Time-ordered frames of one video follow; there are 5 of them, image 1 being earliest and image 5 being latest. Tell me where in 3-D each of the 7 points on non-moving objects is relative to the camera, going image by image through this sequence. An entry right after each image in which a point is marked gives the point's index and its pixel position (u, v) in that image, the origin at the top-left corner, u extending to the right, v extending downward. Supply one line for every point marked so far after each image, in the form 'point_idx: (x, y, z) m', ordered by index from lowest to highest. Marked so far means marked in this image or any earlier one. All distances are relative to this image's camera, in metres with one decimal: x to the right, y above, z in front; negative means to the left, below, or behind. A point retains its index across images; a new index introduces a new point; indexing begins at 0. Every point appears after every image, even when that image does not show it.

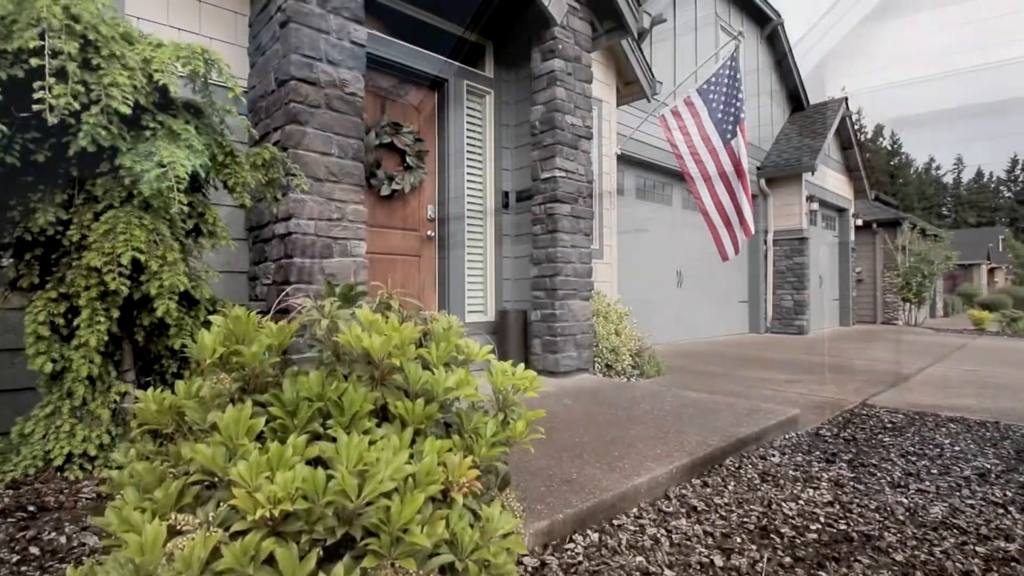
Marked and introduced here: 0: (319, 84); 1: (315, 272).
0: (-1.0, +1.0, +2.7) m
1: (-0.9, +0.1, +2.6) m
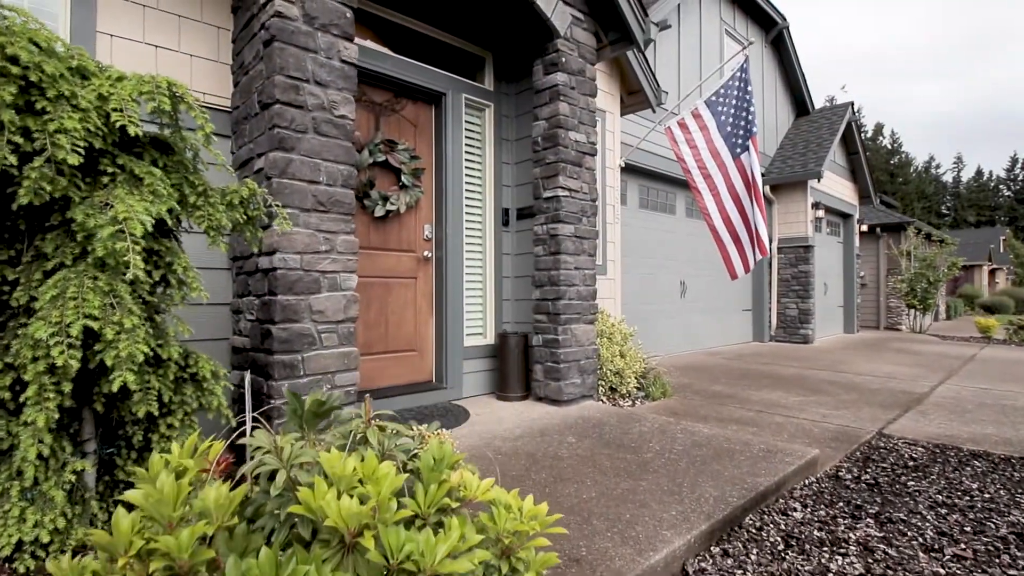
0: (-0.9, +0.8, +2.5) m
1: (-0.9, -0.1, +2.4) m
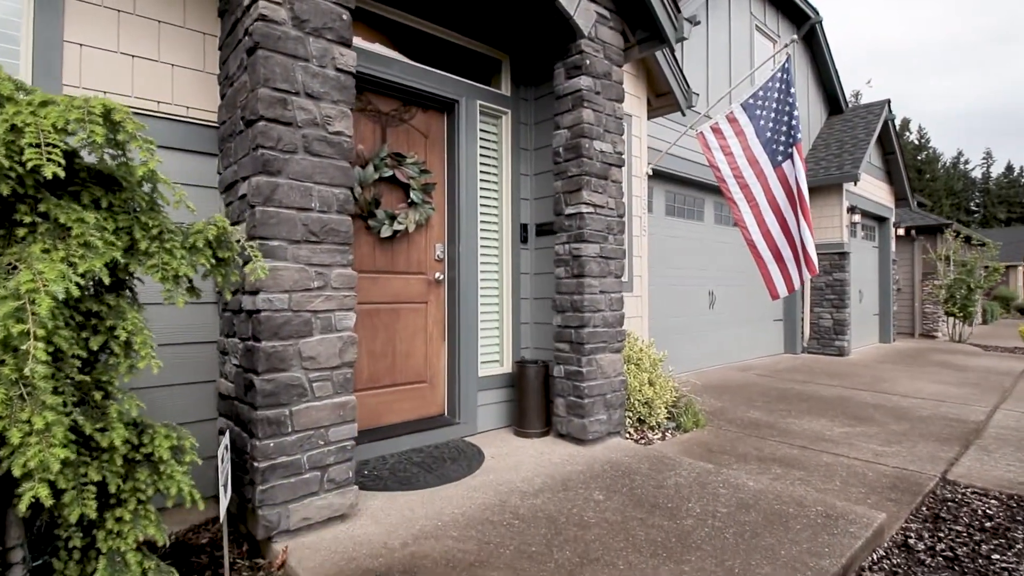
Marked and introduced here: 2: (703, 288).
0: (-0.9, +0.6, +2.2) m
1: (-0.9, -0.3, +2.1) m
2: (+2.5, 0.0, +7.1) m
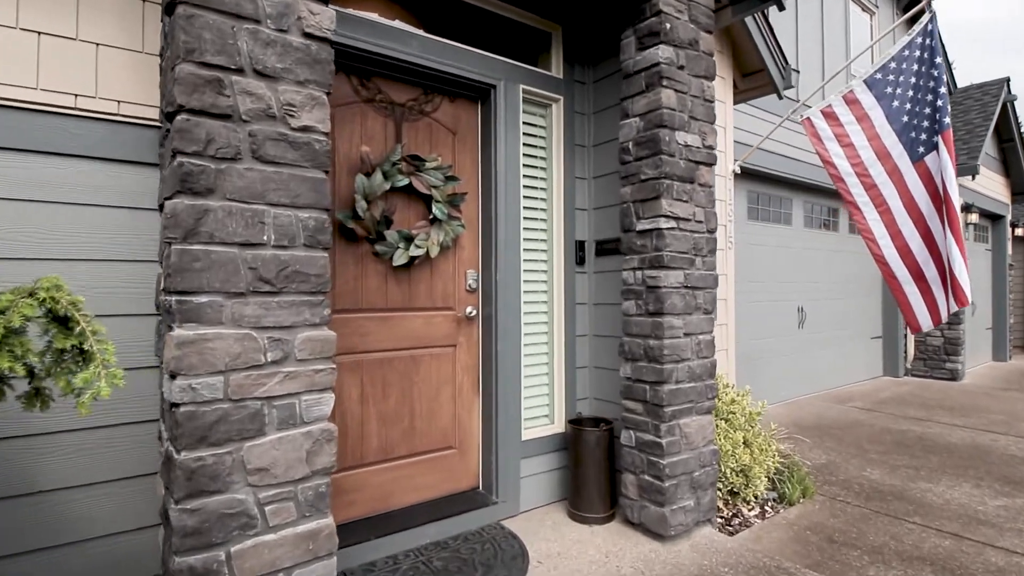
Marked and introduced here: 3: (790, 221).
0: (-0.7, +0.4, +1.4) m
1: (-0.7, -0.5, +1.4) m
2: (+3.1, -0.2, +6.0) m
3: (+3.0, +0.7, +6.0) m
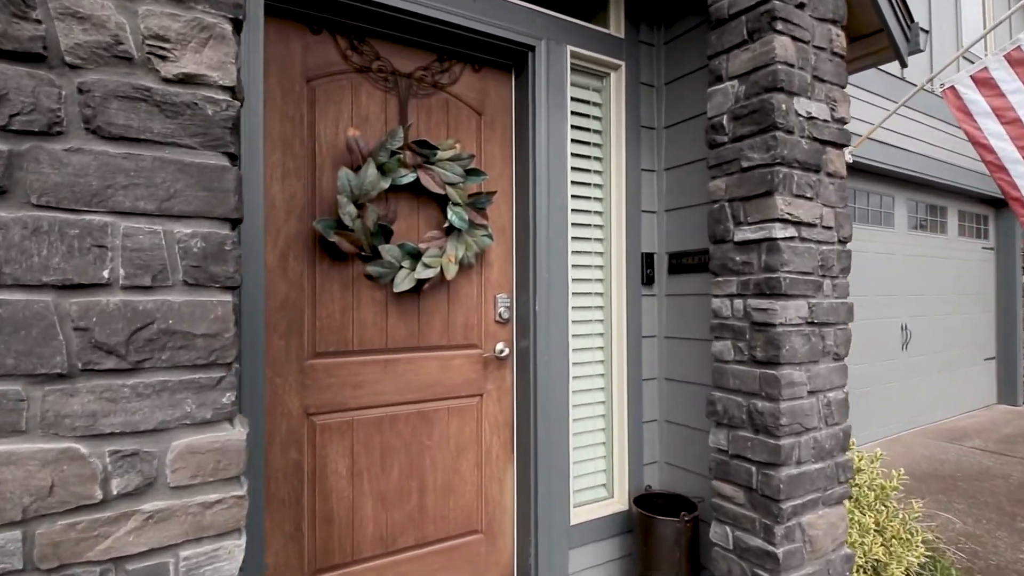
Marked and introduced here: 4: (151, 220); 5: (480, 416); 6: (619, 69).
0: (-0.7, +0.3, +0.8) m
1: (-0.7, -0.6, +0.8) m
2: (+3.5, -0.3, +5.0) m
3: (+3.5, +0.6, +5.0) m
4: (-0.6, +0.1, +0.9) m
5: (-0.1, -0.5, +2.0) m
6: (+0.4, +0.9, +2.2) m
